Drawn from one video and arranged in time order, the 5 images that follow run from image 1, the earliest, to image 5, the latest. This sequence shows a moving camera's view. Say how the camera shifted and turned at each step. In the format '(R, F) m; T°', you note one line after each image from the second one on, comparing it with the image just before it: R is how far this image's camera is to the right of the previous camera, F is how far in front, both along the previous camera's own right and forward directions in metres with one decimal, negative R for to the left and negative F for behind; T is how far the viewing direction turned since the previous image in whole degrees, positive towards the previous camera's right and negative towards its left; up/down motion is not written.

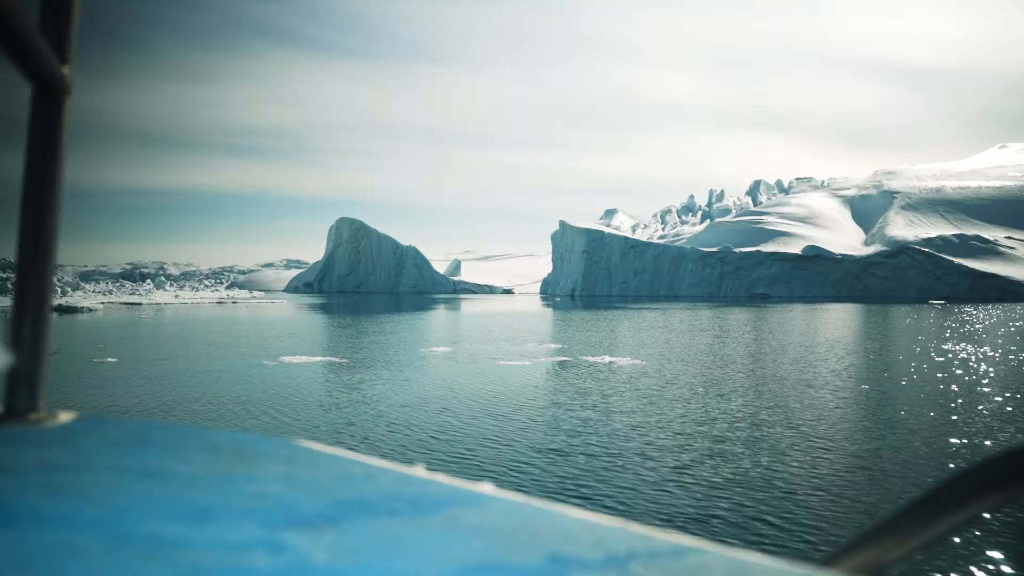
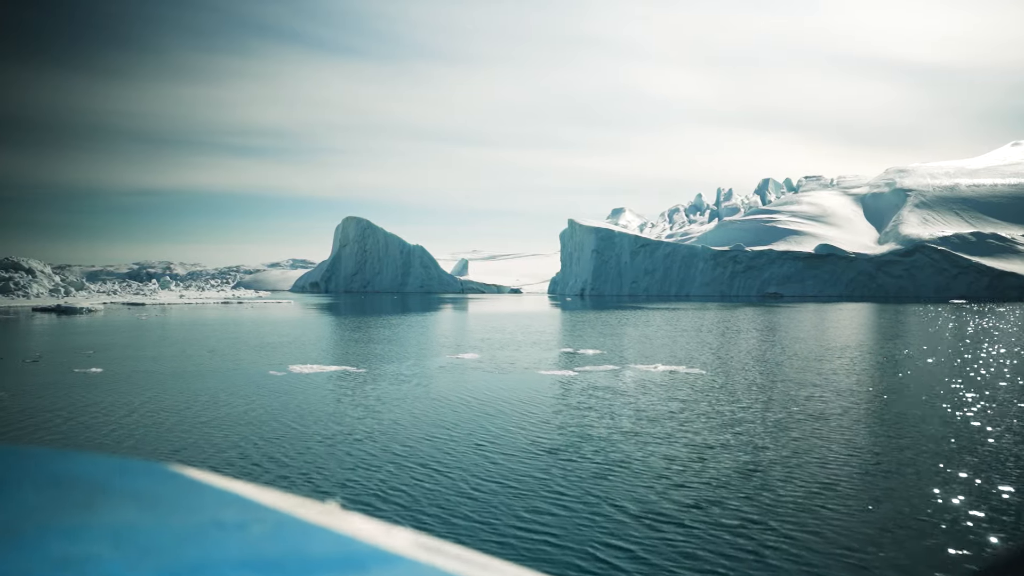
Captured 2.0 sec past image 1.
(-0.3, +0.7) m; -1°
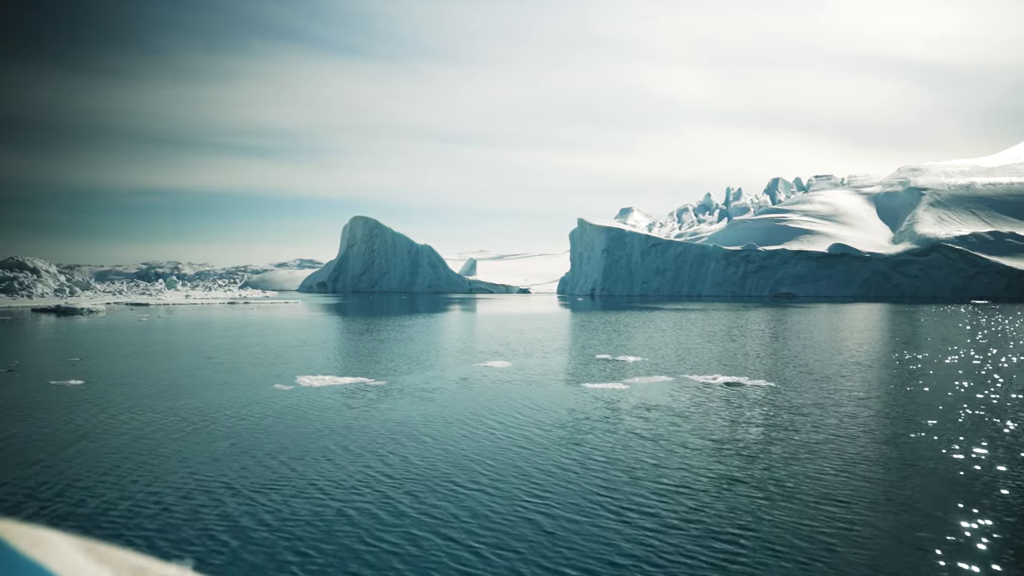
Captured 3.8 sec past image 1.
(-0.3, +0.7) m; -1°
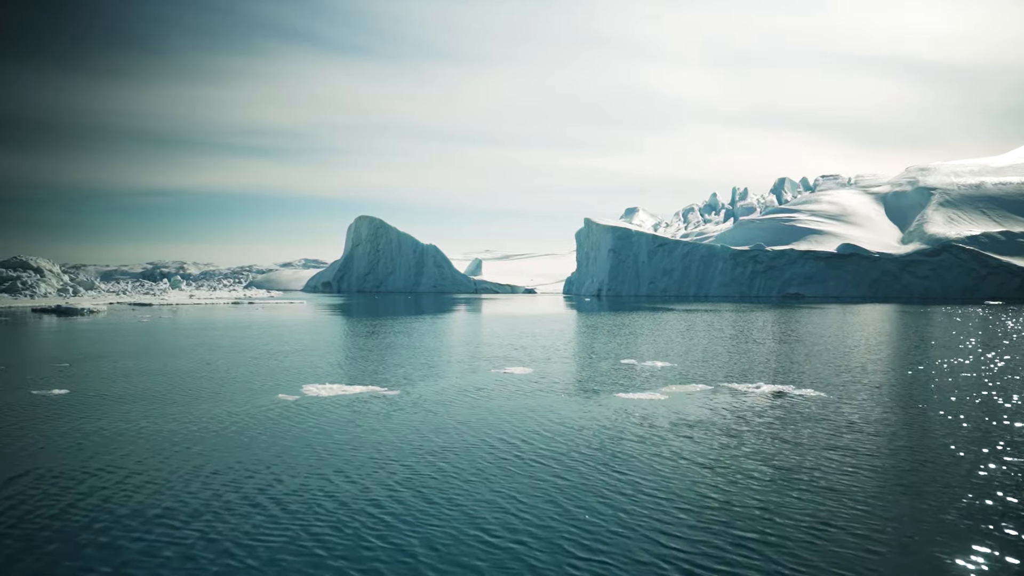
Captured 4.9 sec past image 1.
(-0.2, +0.4) m; 0°
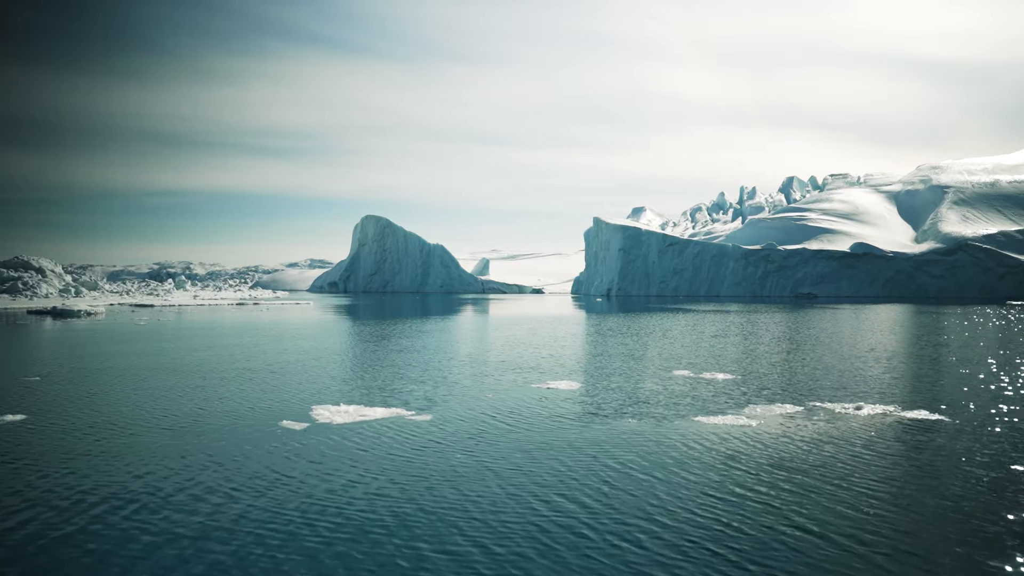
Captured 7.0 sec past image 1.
(-0.3, +0.7) m; 0°
